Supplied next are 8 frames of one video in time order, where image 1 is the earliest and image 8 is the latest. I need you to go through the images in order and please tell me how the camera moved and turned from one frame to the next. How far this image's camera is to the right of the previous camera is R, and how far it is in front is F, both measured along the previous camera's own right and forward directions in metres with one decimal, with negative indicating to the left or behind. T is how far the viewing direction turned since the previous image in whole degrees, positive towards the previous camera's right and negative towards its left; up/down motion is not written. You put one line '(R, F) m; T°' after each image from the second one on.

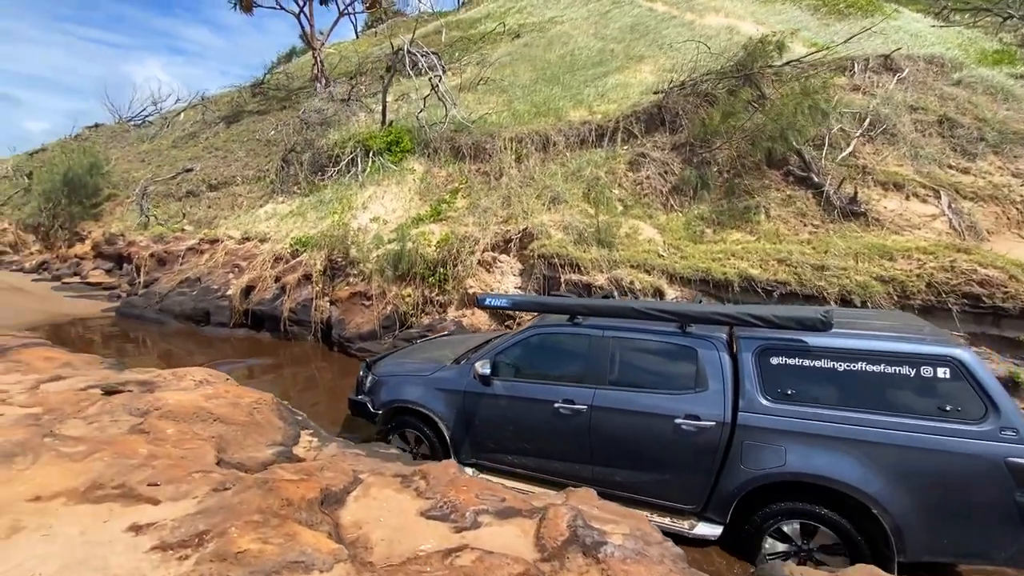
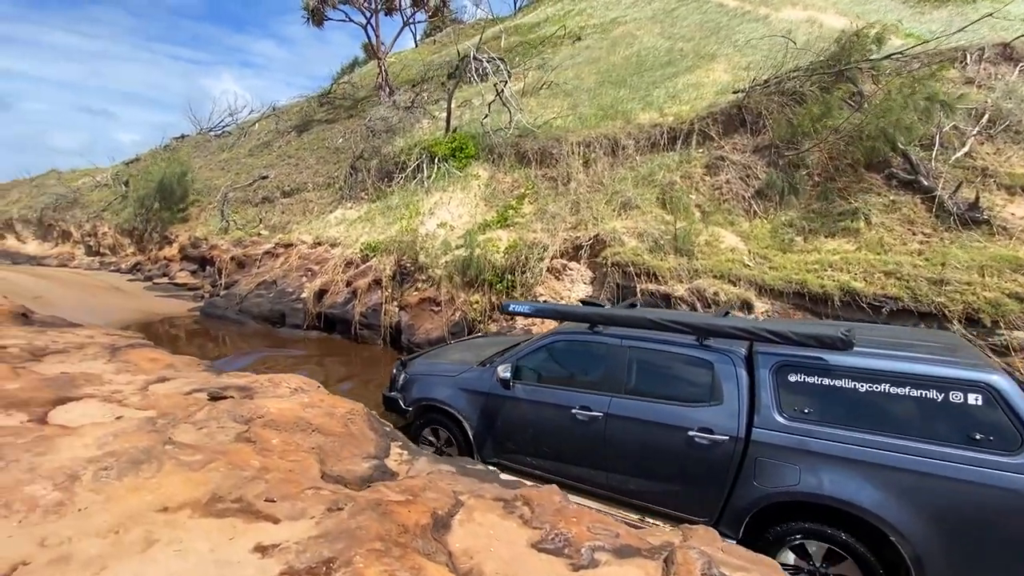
(-0.5, +0.2) m; -6°
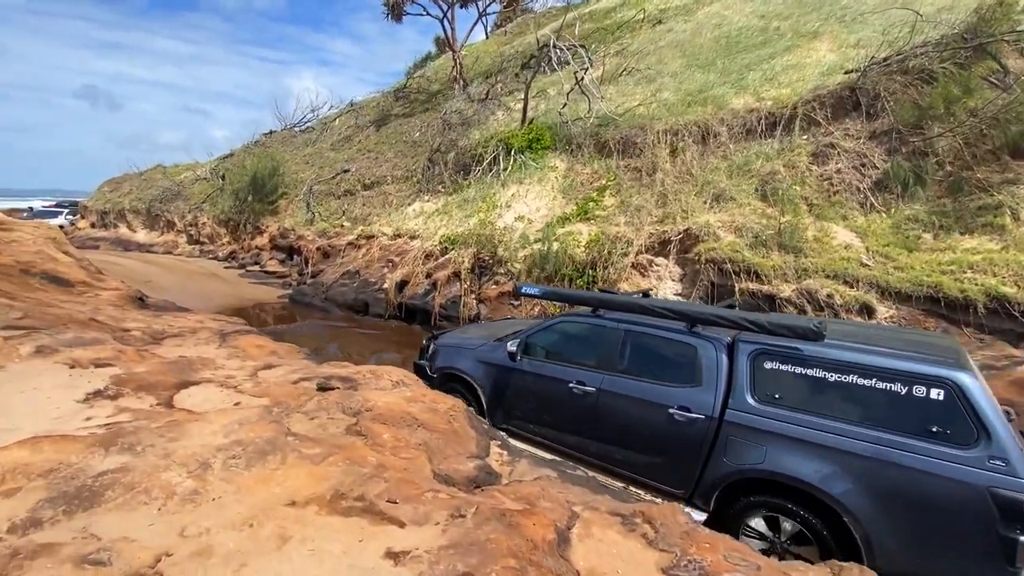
(-0.4, +0.2) m; -7°
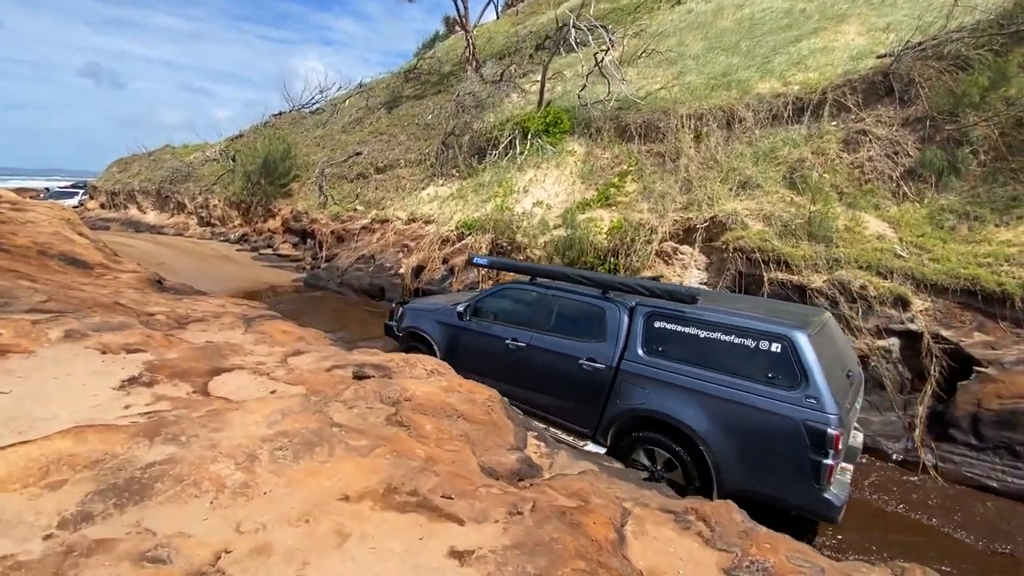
(-0.3, +0.1) m; 0°
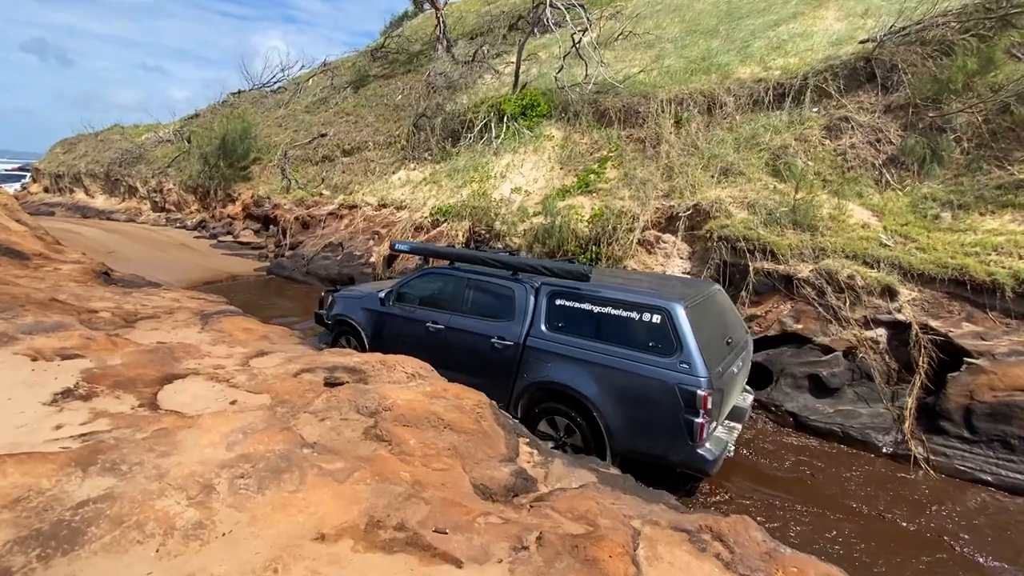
(-0.2, +0.4) m; +3°
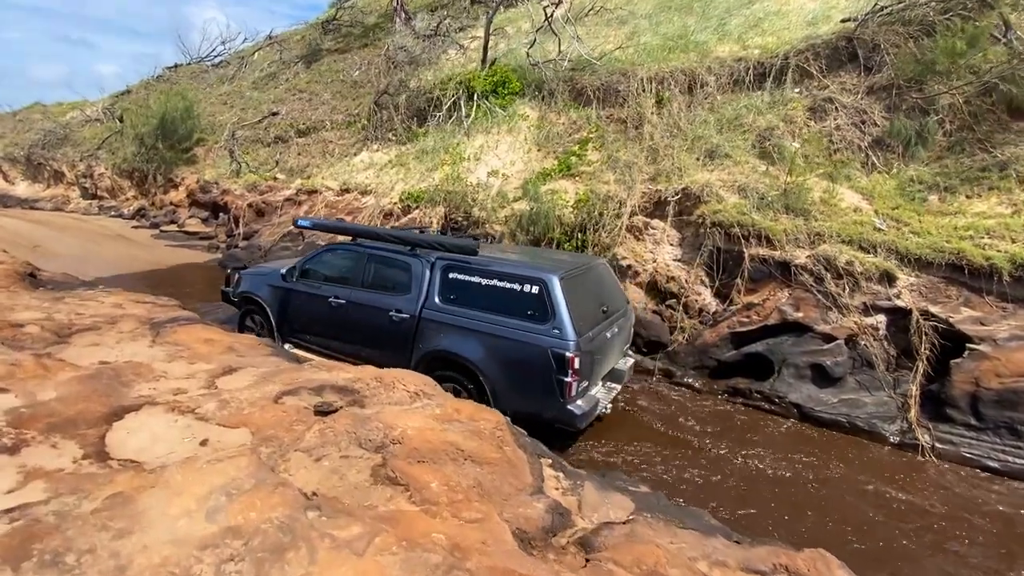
(-0.5, +0.6) m; +5°
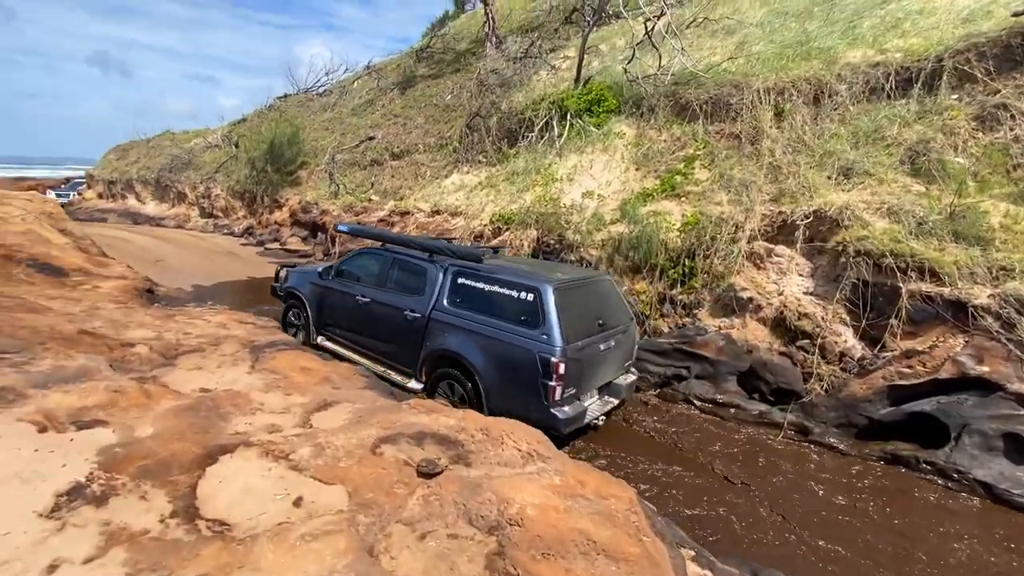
(-0.4, +0.6) m; -9°
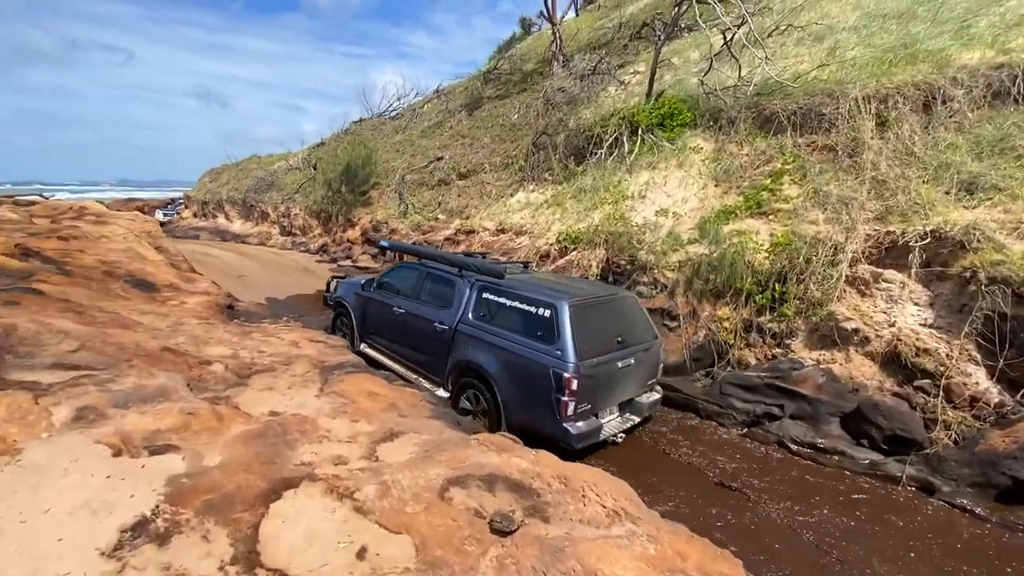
(-0.2, +0.3) m; -7°
